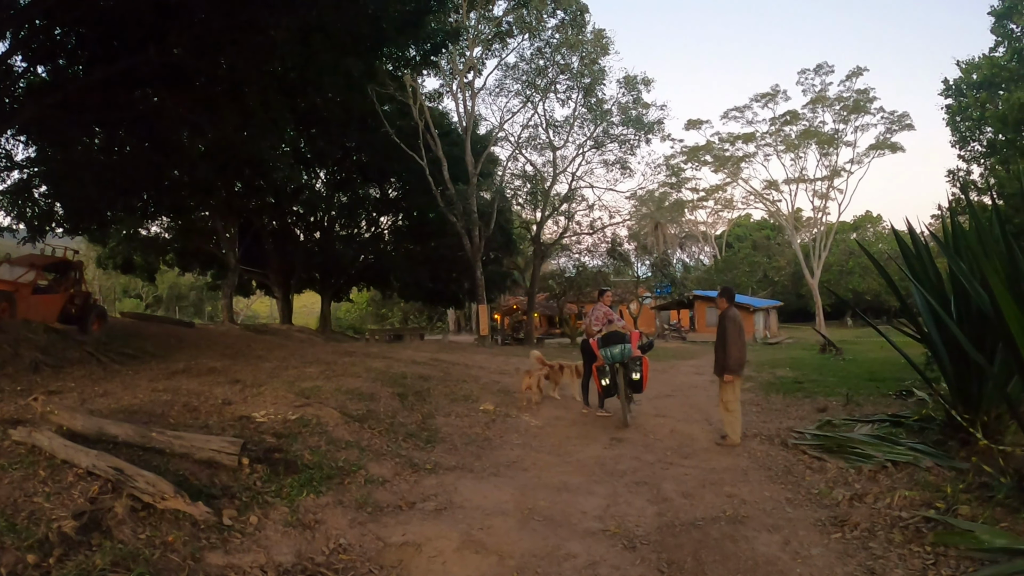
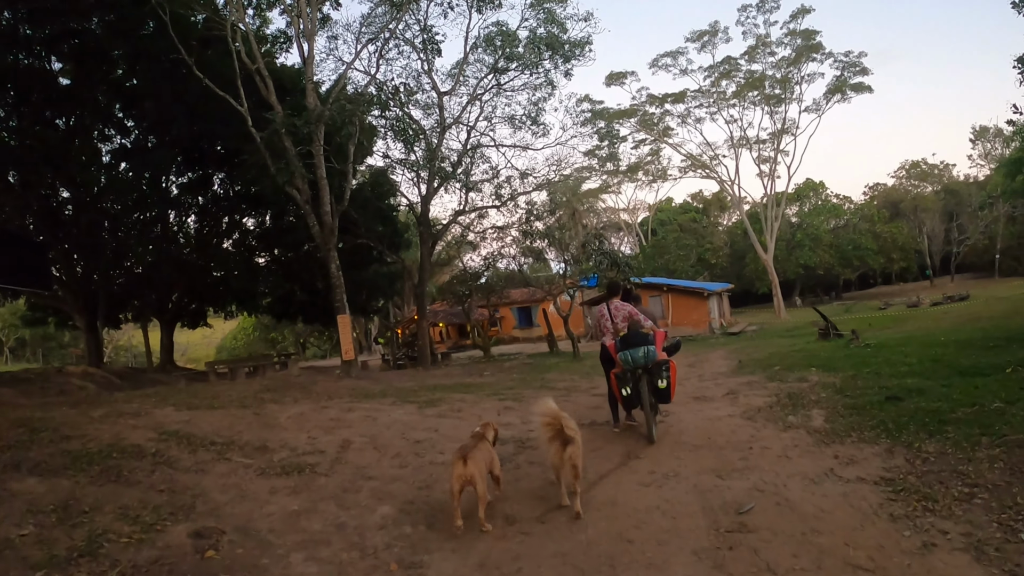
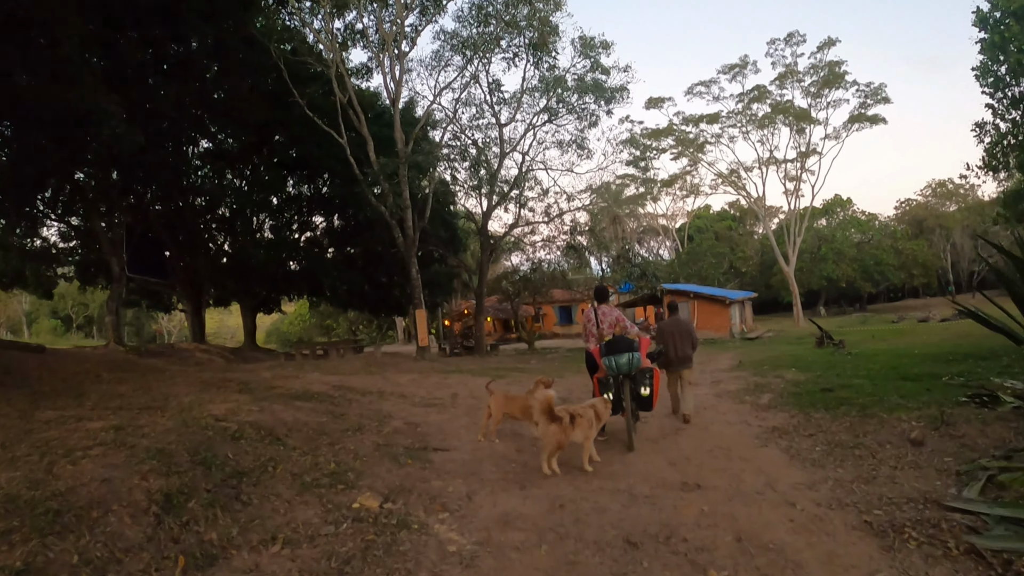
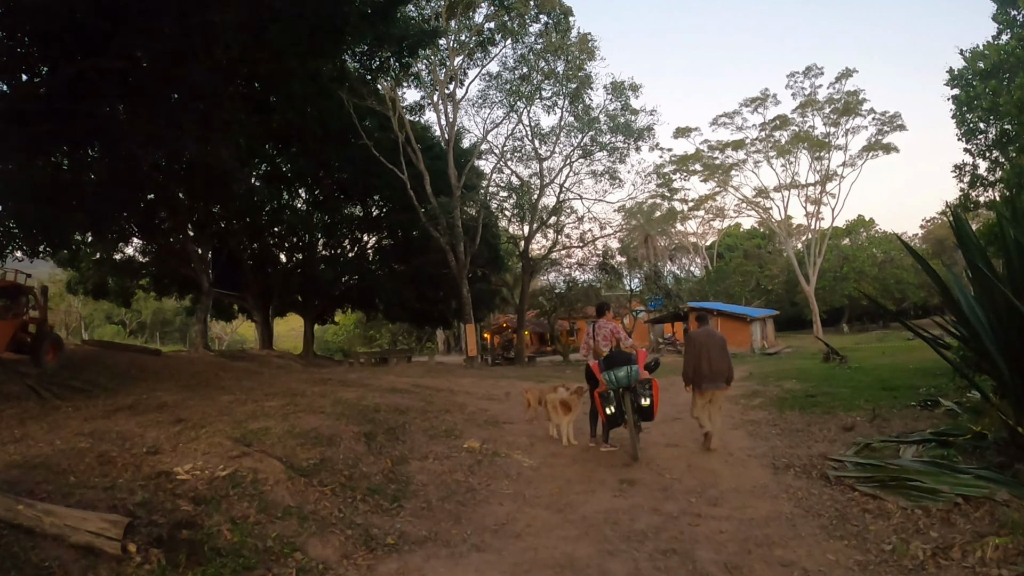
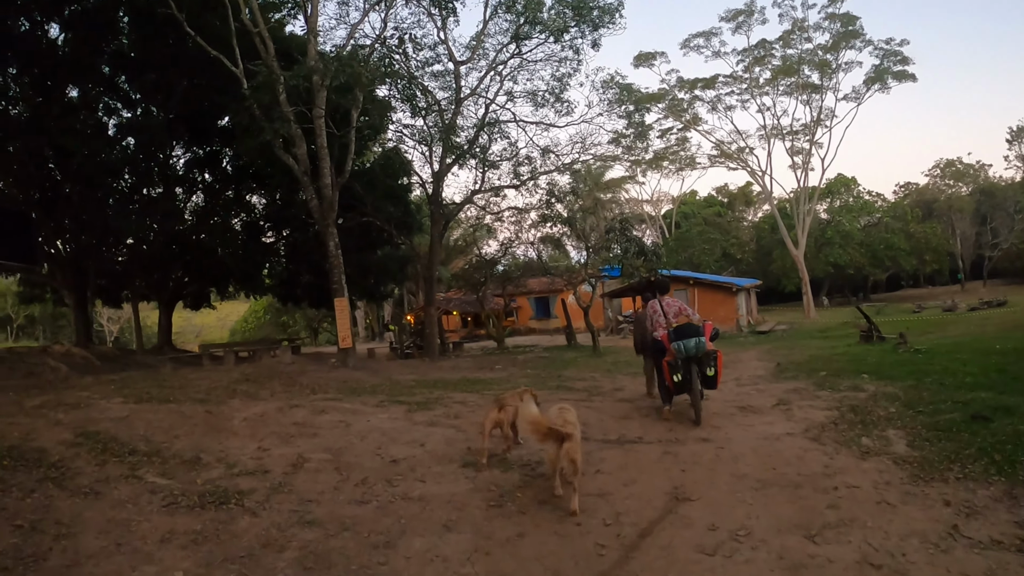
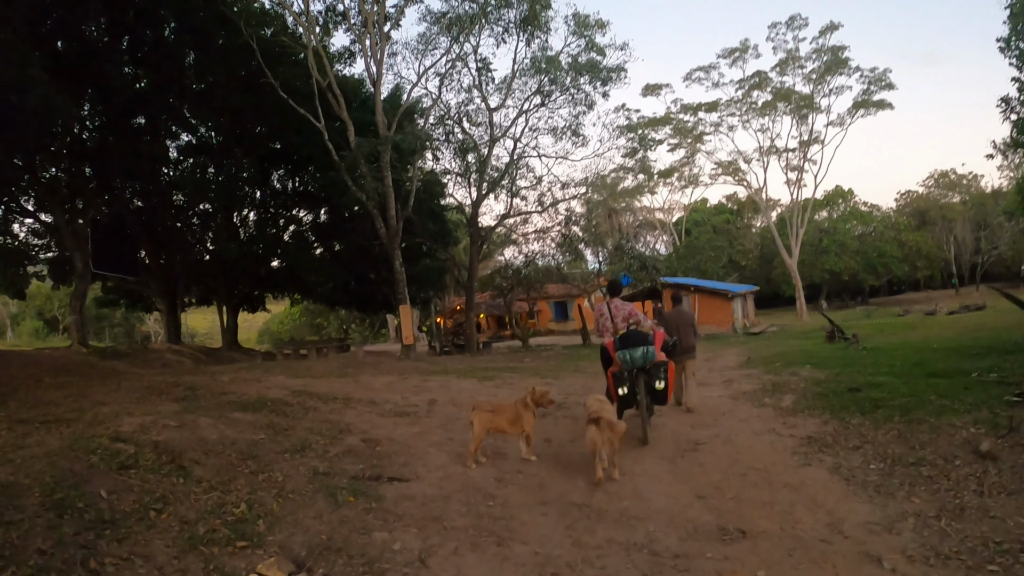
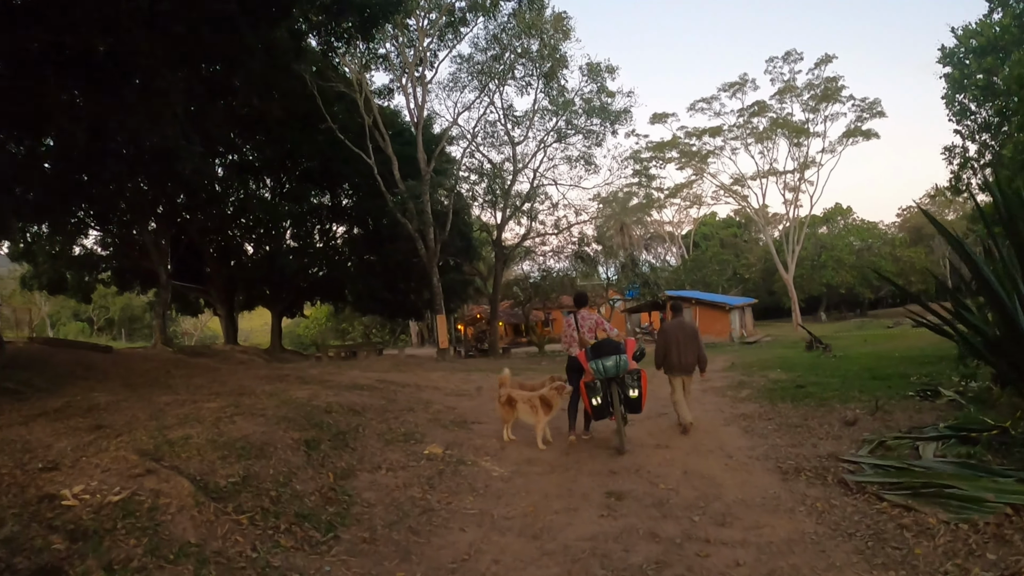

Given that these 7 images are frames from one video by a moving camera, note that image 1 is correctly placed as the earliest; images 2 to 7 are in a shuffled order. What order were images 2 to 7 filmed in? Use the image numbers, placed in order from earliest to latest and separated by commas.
4, 7, 3, 6, 2, 5
